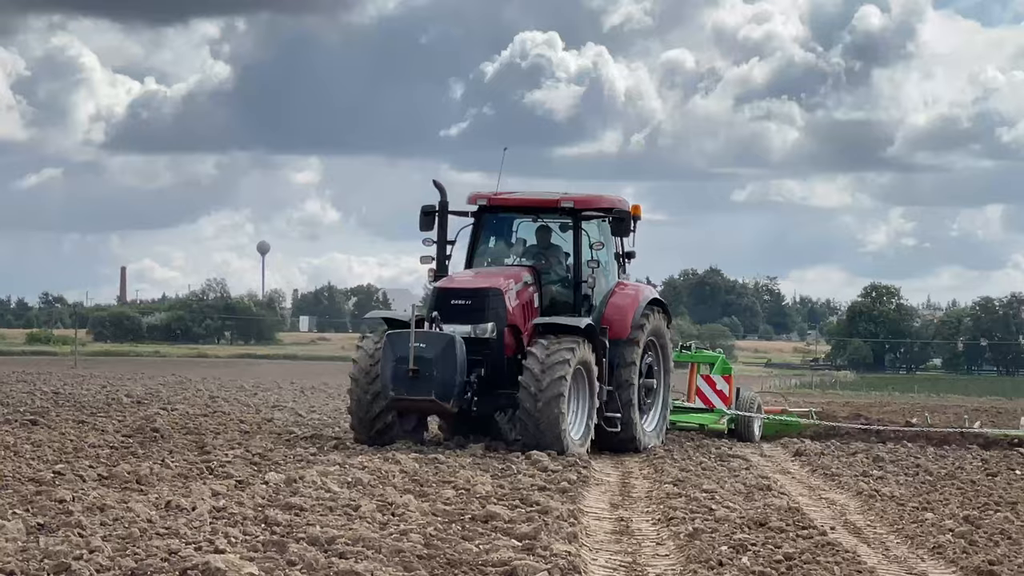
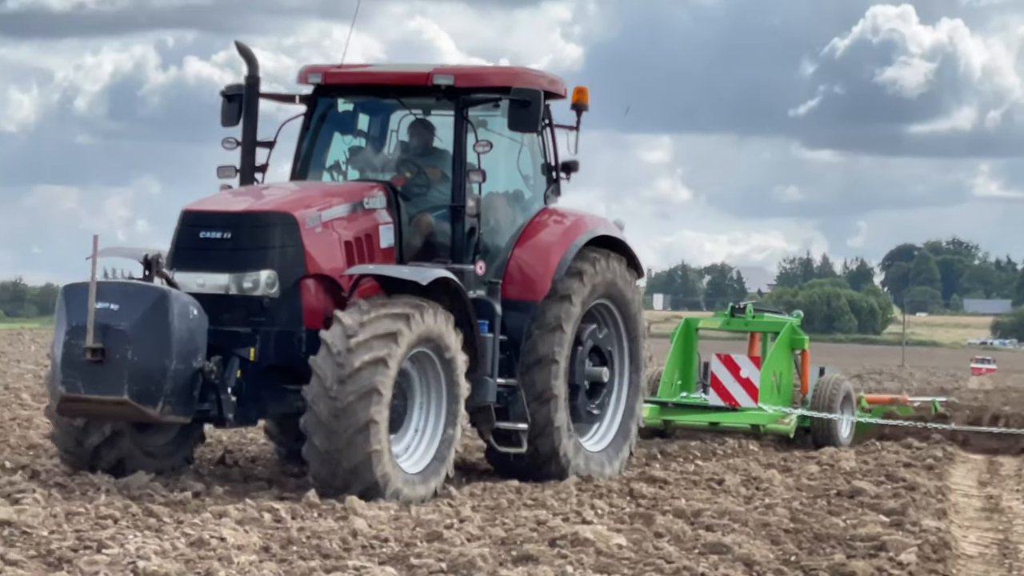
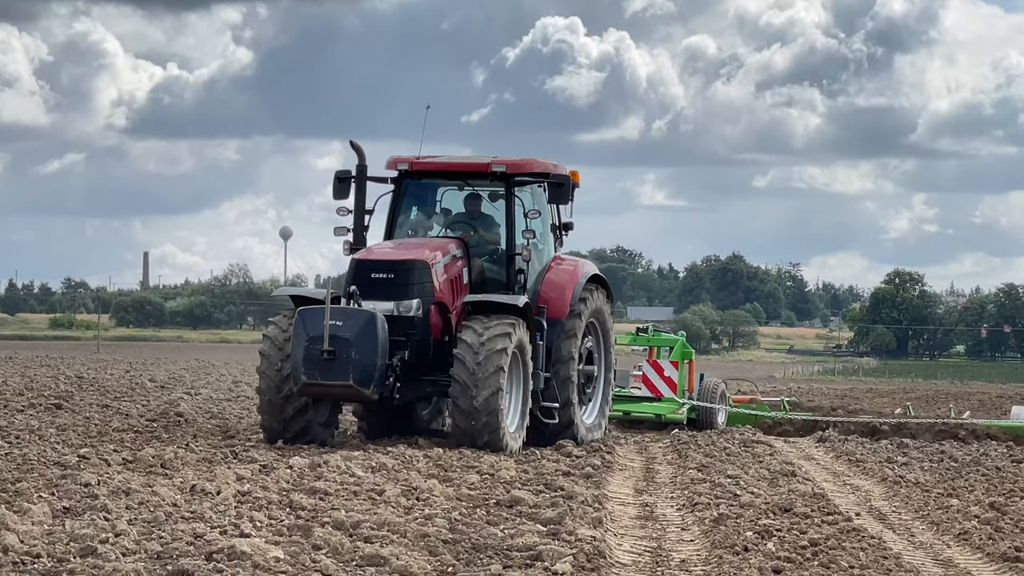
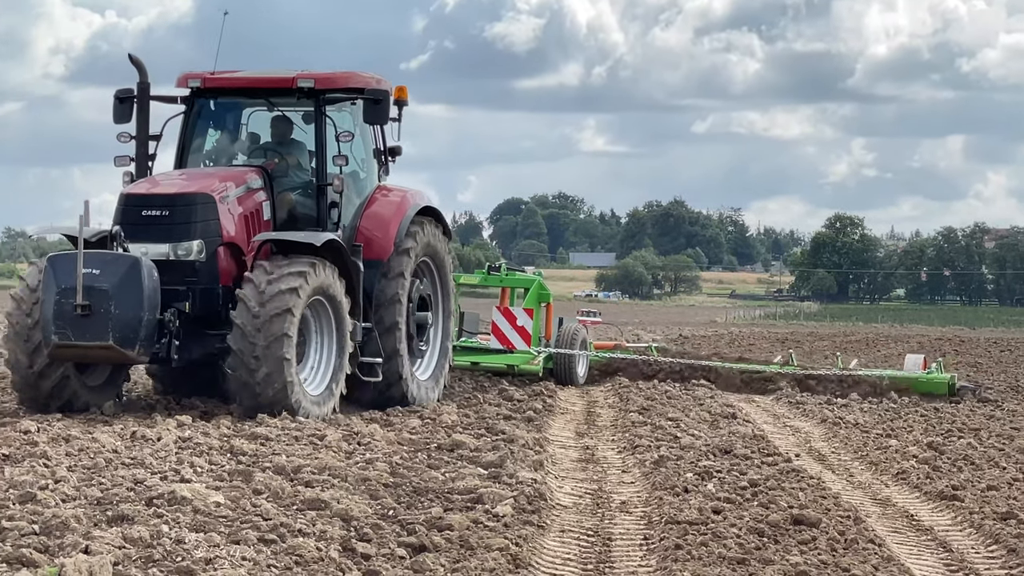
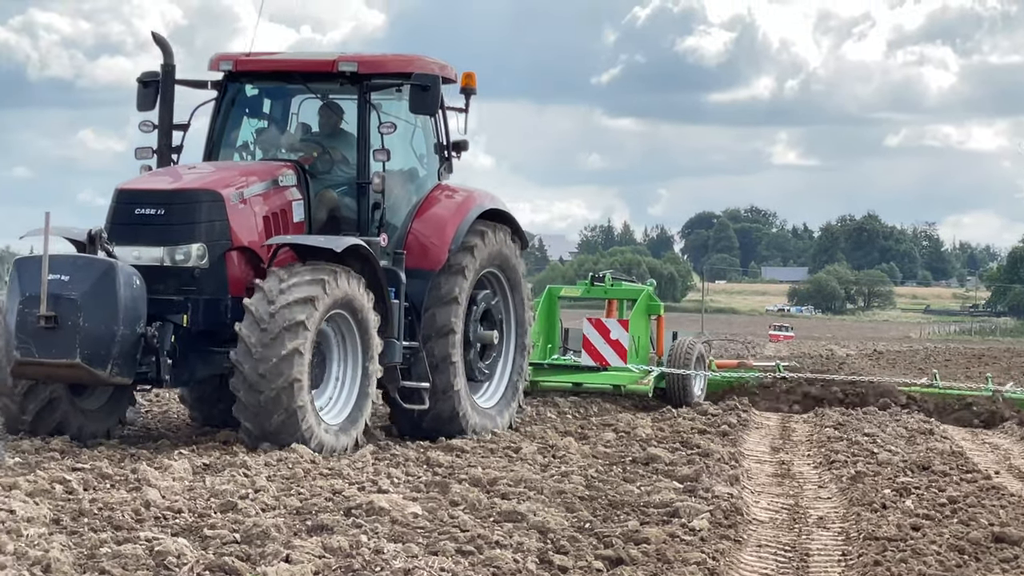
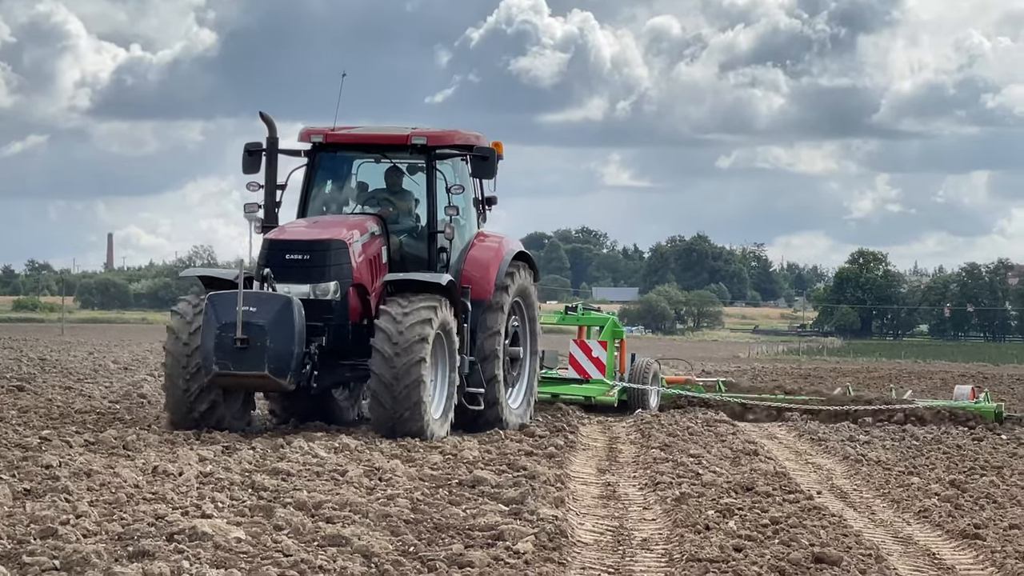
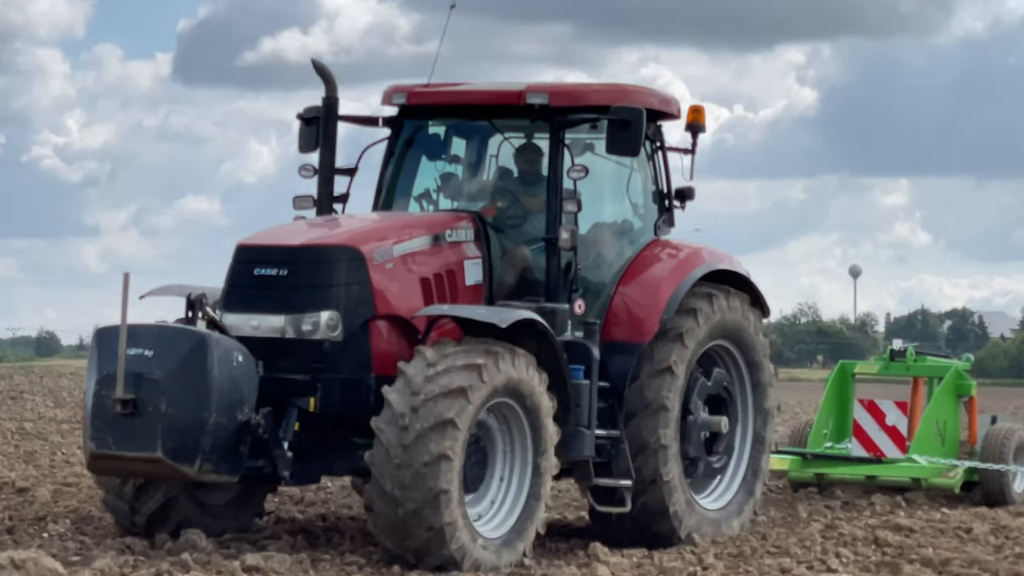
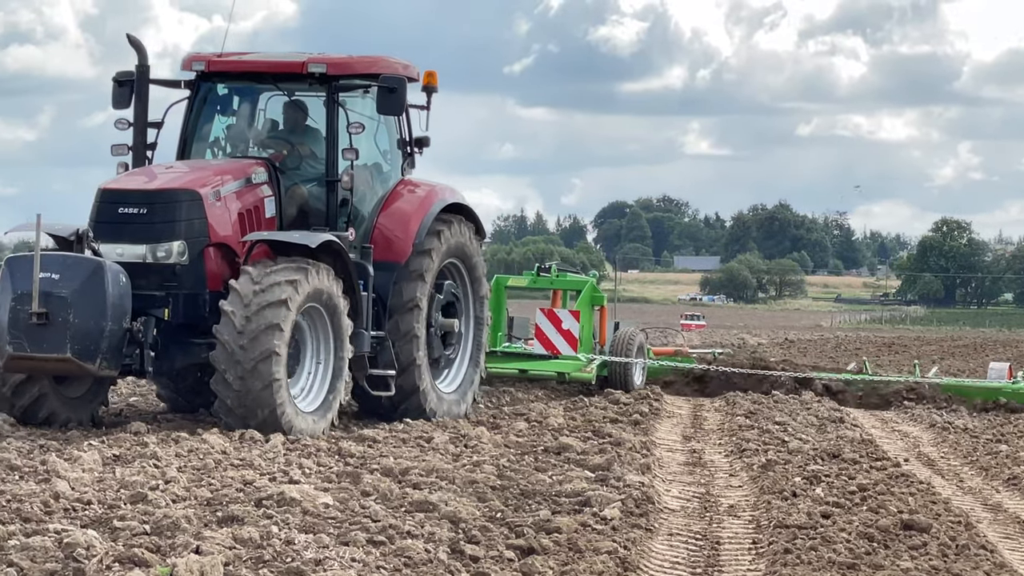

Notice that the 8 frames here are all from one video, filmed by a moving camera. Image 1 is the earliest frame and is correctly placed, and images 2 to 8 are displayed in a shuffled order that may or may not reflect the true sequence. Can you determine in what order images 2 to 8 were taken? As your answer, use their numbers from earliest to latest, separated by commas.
3, 6, 4, 8, 5, 2, 7
